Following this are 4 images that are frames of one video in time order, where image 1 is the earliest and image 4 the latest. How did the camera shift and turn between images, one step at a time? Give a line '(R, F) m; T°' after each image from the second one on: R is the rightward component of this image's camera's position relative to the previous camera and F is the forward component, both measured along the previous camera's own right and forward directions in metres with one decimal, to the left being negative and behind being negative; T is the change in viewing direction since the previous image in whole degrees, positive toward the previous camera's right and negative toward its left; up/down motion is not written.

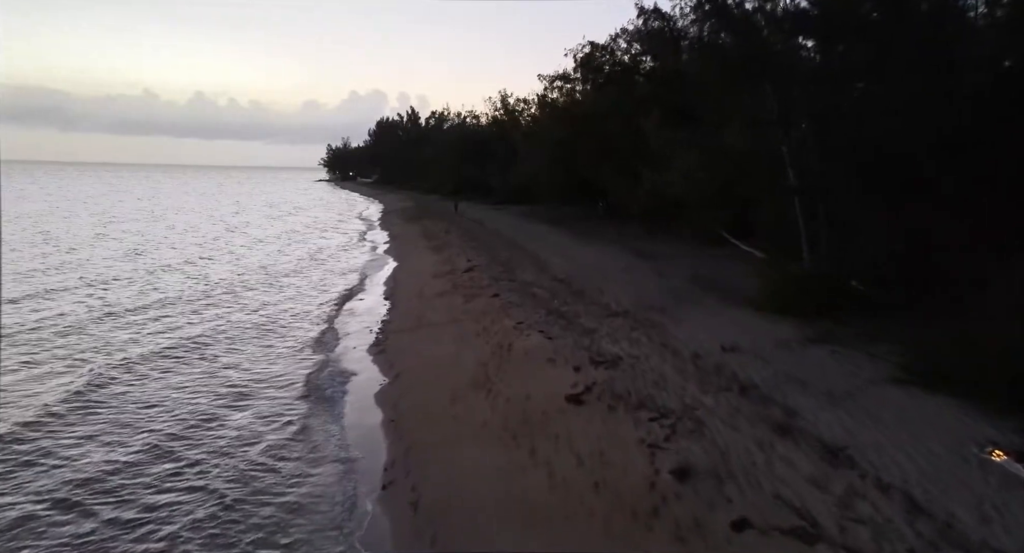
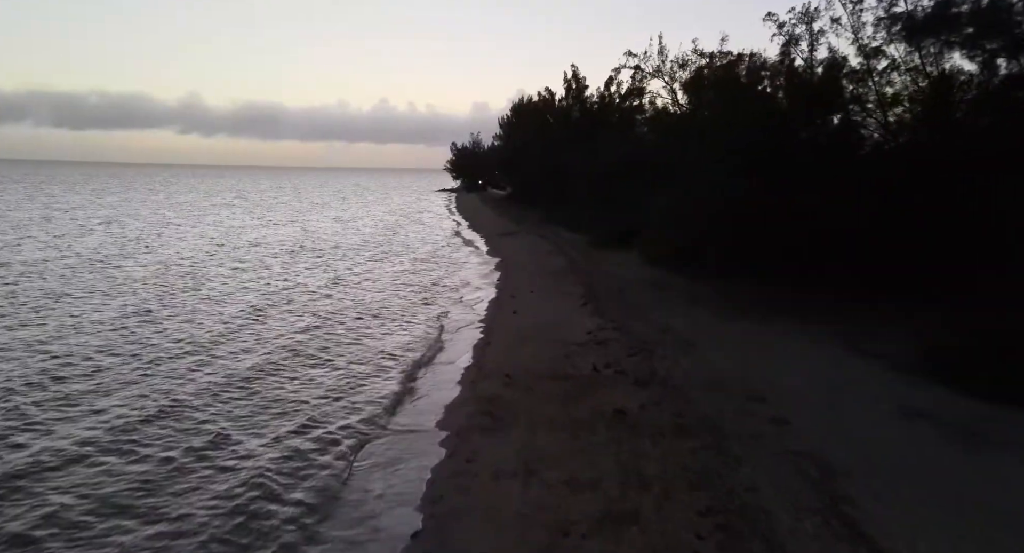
(0.0, +2.9) m; 0°
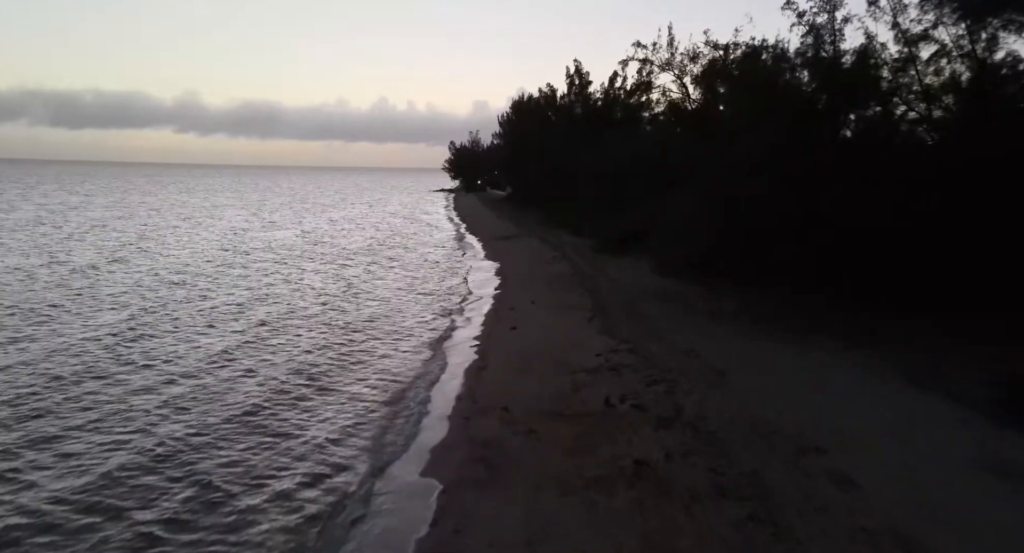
(0.0, +1.3) m; 0°
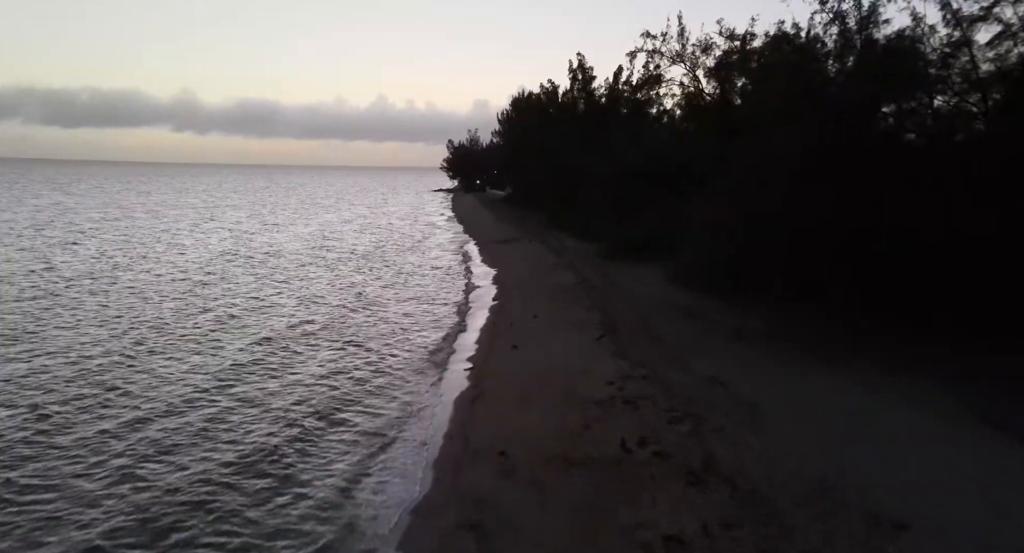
(0.0, +1.3) m; 0°
